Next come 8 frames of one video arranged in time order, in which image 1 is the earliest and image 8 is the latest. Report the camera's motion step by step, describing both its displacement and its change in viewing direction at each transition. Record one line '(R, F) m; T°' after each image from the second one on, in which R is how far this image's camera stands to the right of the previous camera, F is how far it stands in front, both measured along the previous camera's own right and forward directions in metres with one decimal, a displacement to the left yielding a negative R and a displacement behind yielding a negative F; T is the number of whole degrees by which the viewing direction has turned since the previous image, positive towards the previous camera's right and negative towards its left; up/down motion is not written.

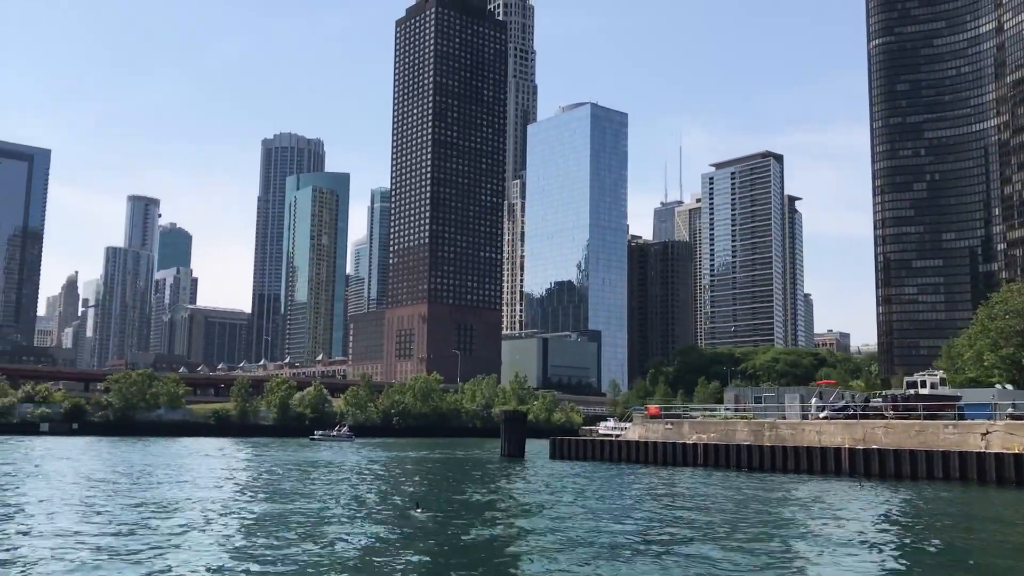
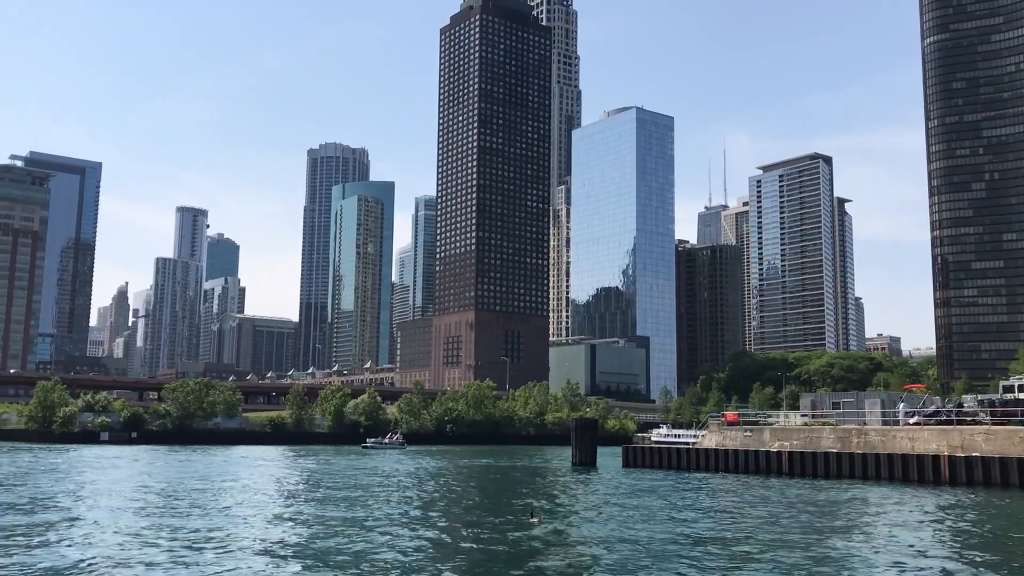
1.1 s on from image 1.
(-2.1, +1.5) m; -2°
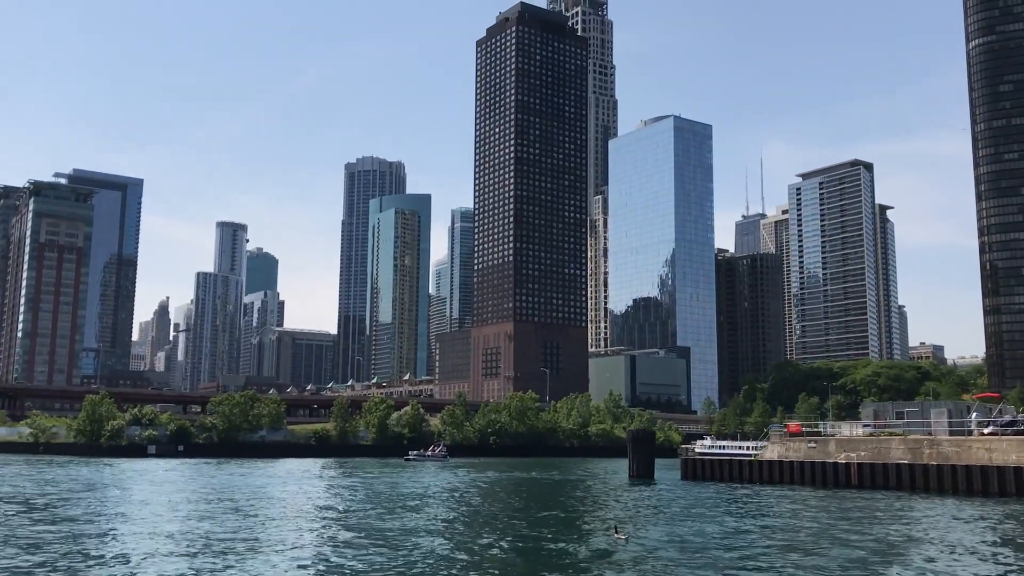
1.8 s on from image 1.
(-1.4, +1.1) m; -2°
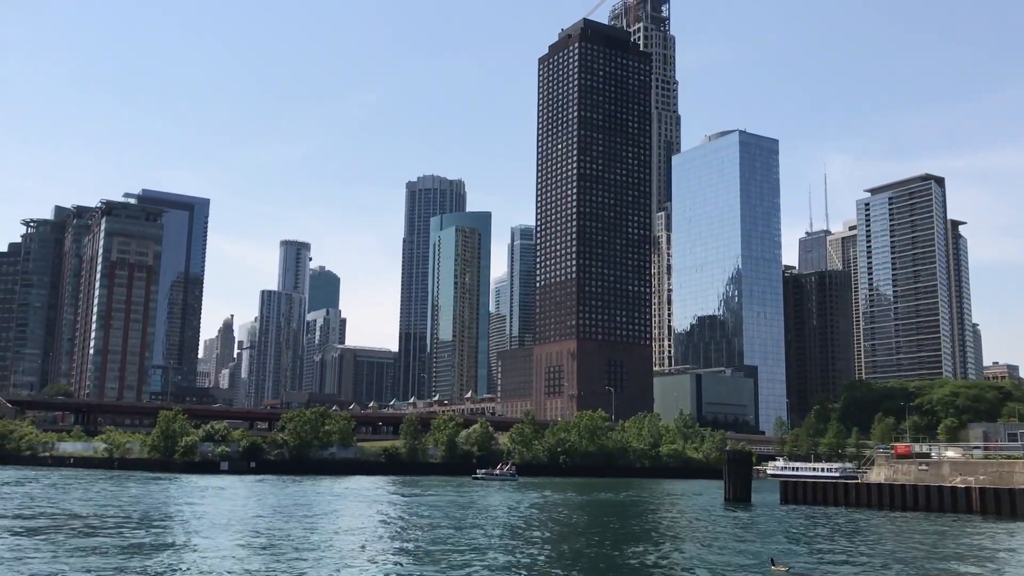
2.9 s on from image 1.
(-2.3, +2.0) m; -3°
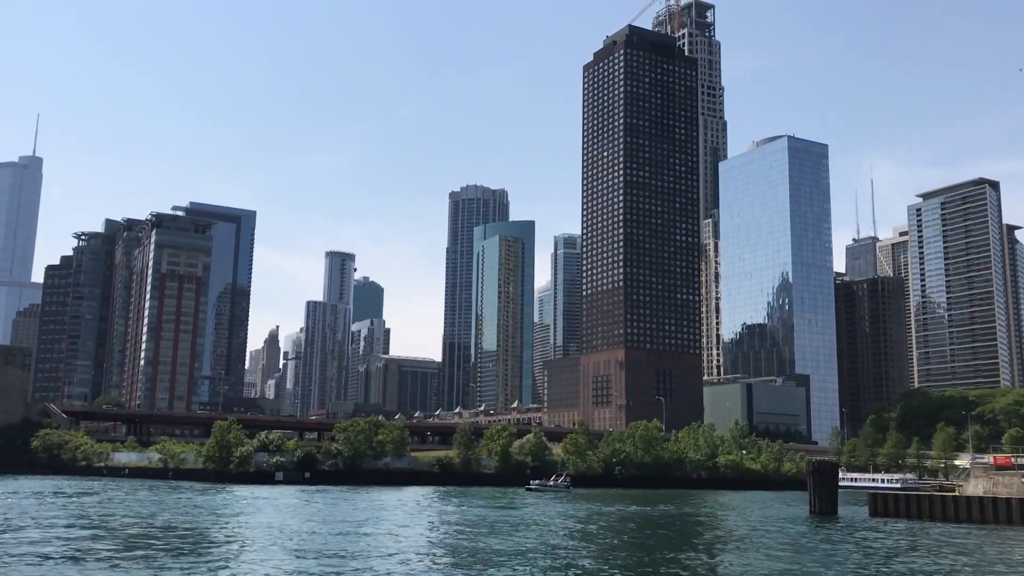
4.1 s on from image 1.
(-2.3, +2.0) m; -2°
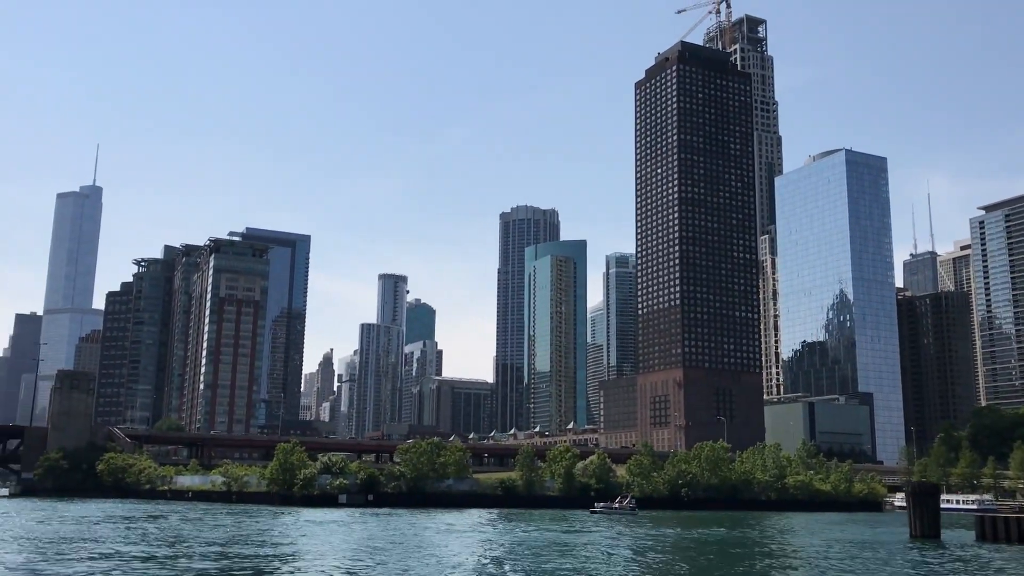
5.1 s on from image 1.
(-2.0, +1.6) m; -3°
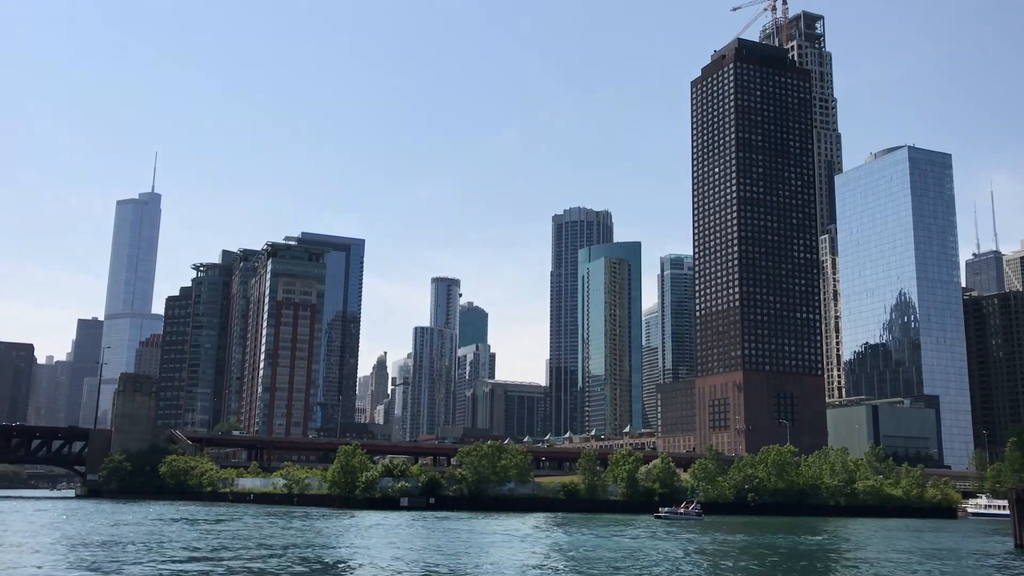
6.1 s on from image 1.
(-1.7, +1.8) m; -3°
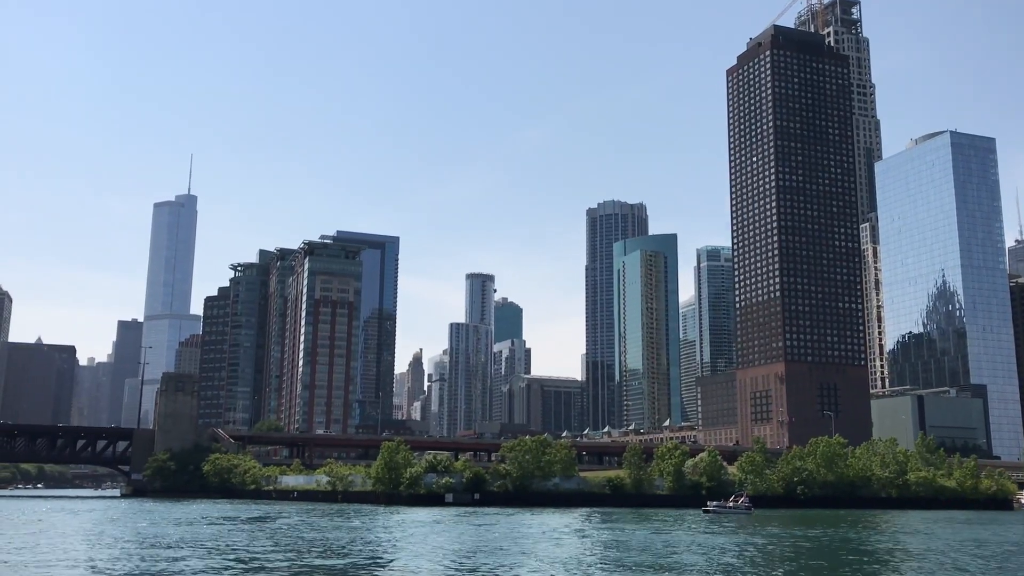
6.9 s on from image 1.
(-1.4, +1.4) m; -2°
